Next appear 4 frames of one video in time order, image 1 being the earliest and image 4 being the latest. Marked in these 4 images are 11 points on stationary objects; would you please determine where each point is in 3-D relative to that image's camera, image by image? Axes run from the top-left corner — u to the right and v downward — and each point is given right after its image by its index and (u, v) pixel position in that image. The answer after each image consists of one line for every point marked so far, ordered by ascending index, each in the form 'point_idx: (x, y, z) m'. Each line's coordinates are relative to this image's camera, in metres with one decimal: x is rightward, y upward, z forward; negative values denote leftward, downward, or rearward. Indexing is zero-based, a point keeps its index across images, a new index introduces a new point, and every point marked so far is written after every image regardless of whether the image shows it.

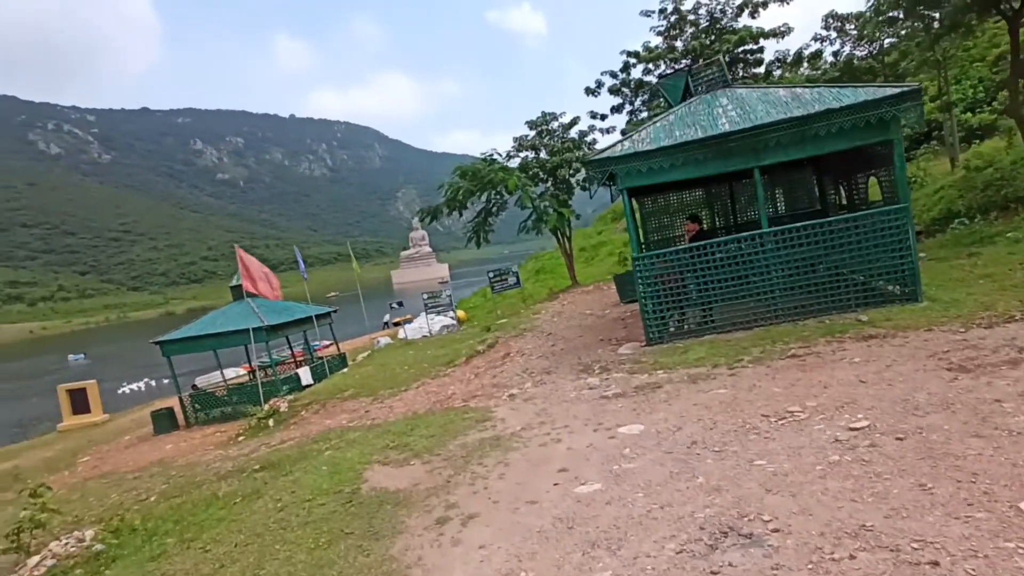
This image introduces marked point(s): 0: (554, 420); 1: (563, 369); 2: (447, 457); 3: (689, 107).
0: (+0.5, -1.5, +6.3) m
1: (+0.8, -1.3, +9.0) m
2: (-0.7, -1.7, +5.7) m
3: (+3.0, +3.0, +9.5) m
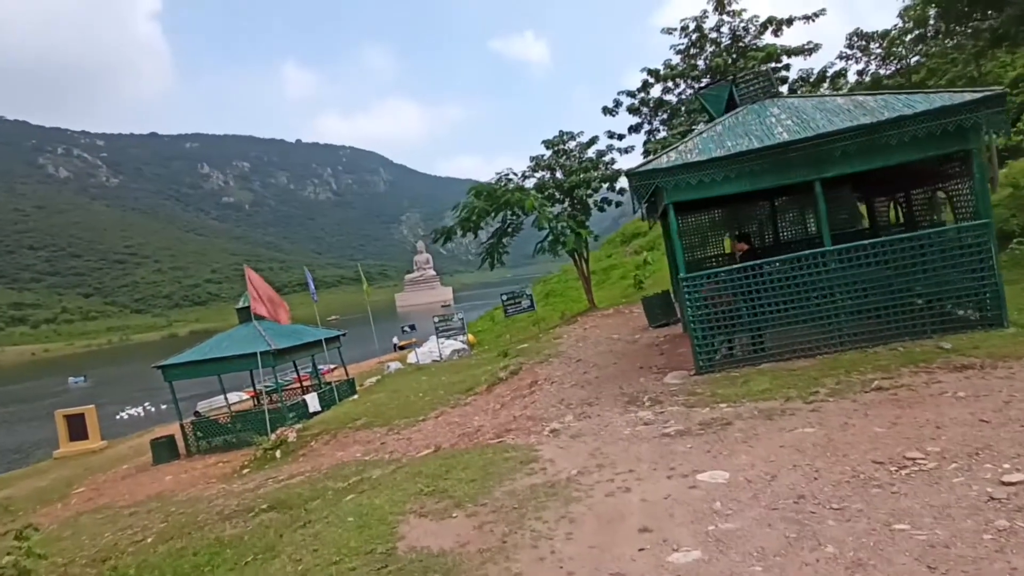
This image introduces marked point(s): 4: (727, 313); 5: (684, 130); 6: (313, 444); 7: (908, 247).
0: (+1.0, -1.7, +5.5) m
1: (+1.3, -1.6, +8.2) m
2: (-0.1, -1.9, +4.8) m
3: (+3.5, +2.7, +8.9) m
4: (+3.2, -0.4, +8.4) m
5: (+5.9, +5.4, +19.4) m
6: (-4.5, -3.6, +13.0) m
7: (+5.4, +0.6, +7.9) m
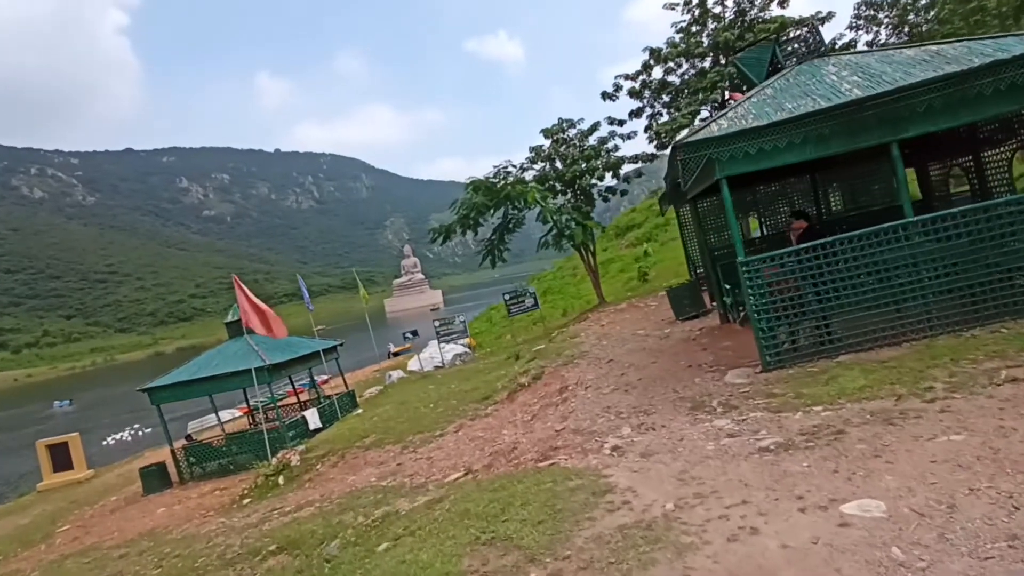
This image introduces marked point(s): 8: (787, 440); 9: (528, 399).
0: (+1.6, -1.6, +4.4) m
1: (+1.9, -1.5, +7.1) m
2: (+0.5, -1.8, +3.8) m
3: (+3.8, +2.9, +7.9) m
4: (+3.6, -0.1, +7.4) m
5: (+5.8, +5.7, +18.4) m
6: (-4.0, -3.7, +11.8) m
7: (+5.8, +0.9, +6.9) m
8: (+2.4, -1.3, +5.1) m
9: (+0.3, -2.0, +10.5) m
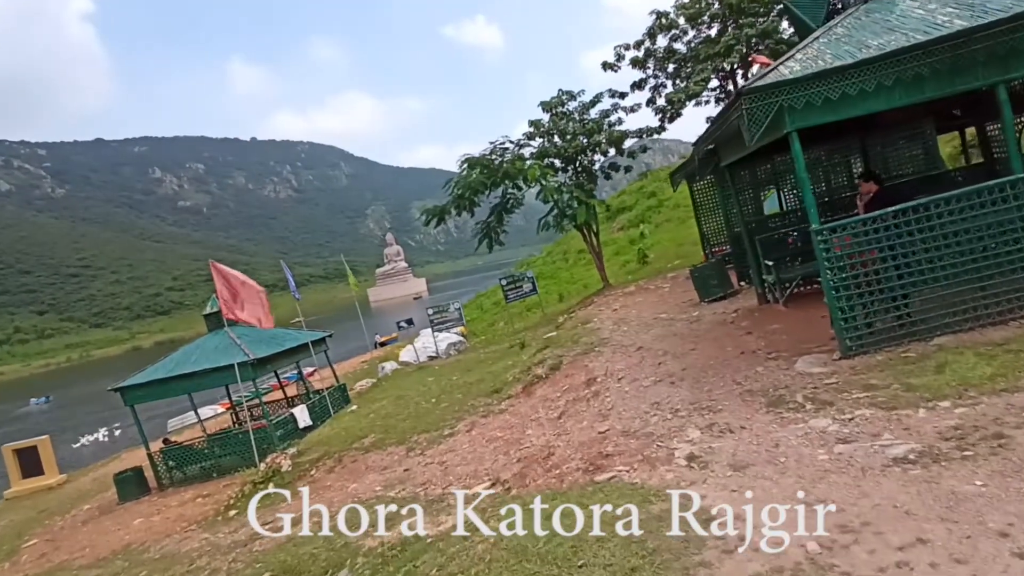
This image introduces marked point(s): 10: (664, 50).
0: (+2.1, -1.4, +3.3) m
1: (+2.3, -1.2, +6.0) m
2: (+1.0, -1.6, +2.6) m
3: (+4.1, +3.2, +6.7) m
4: (+4.0, +0.2, +6.3) m
5: (+5.7, +6.3, +17.3) m
6: (-3.7, -3.4, +10.6) m
7: (+6.2, +1.2, +5.9) m
8: (+2.9, -1.1, +4.0) m
9: (+0.6, -1.7, +9.4) m
10: (+5.1, +7.9, +19.1) m
